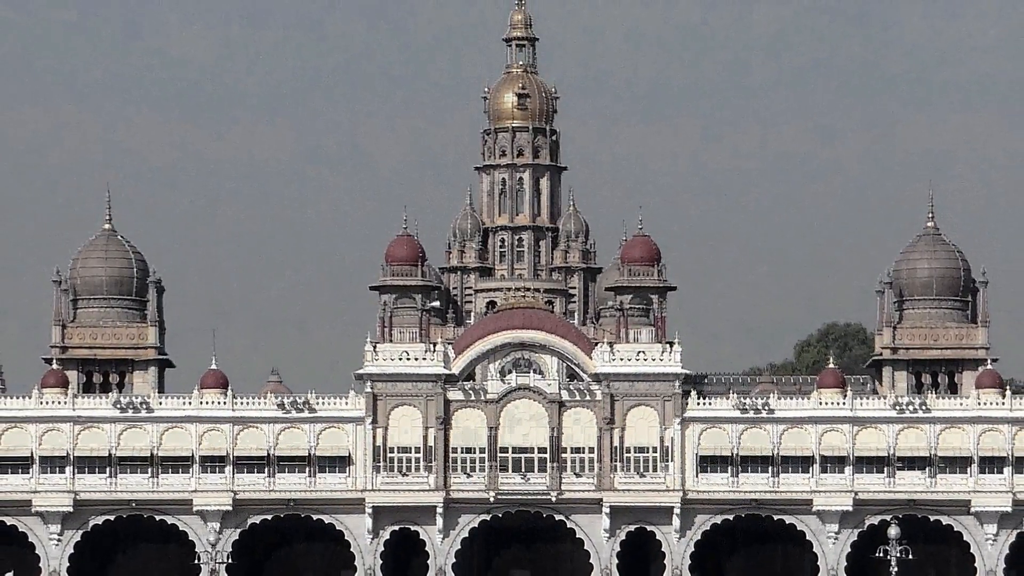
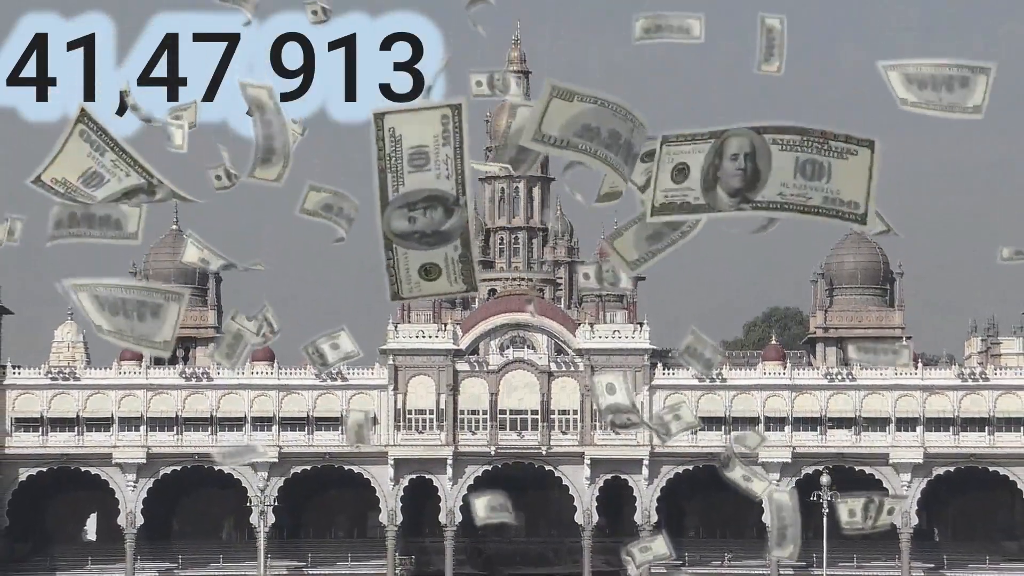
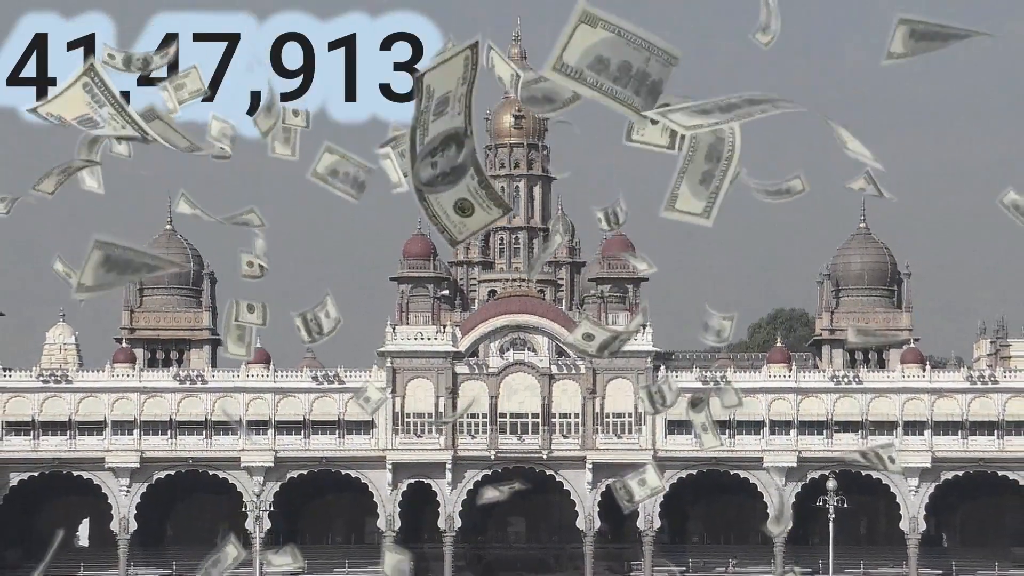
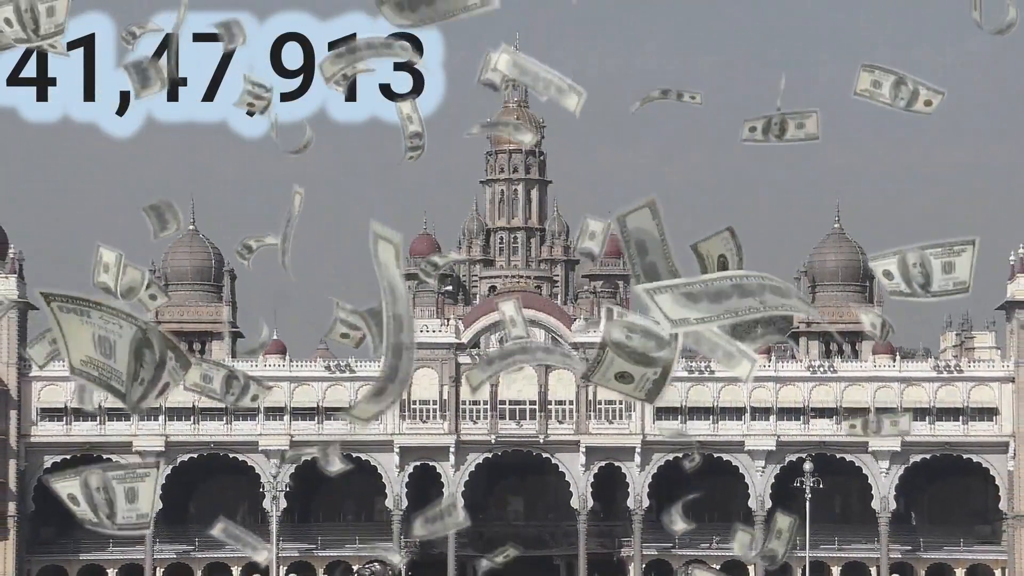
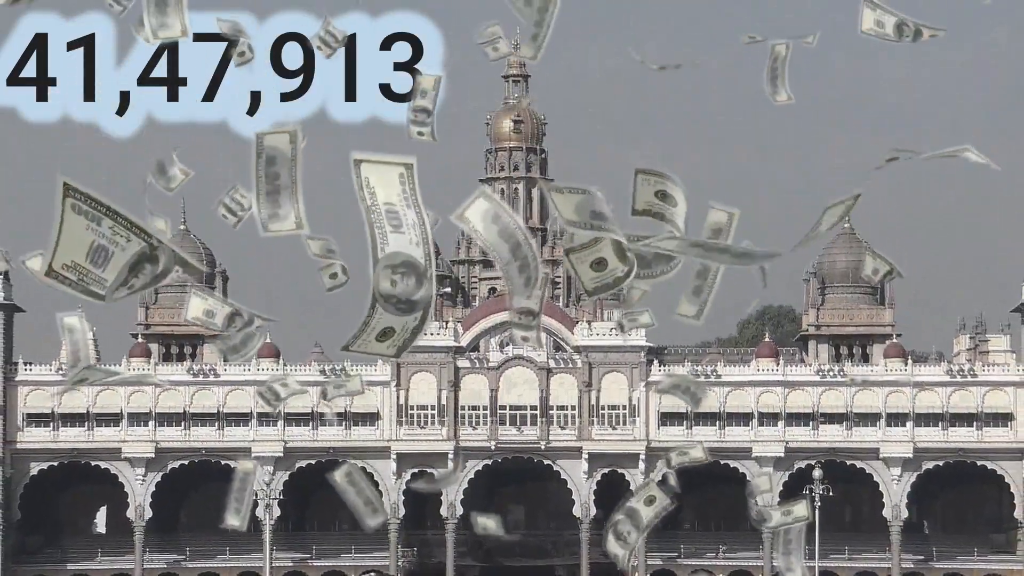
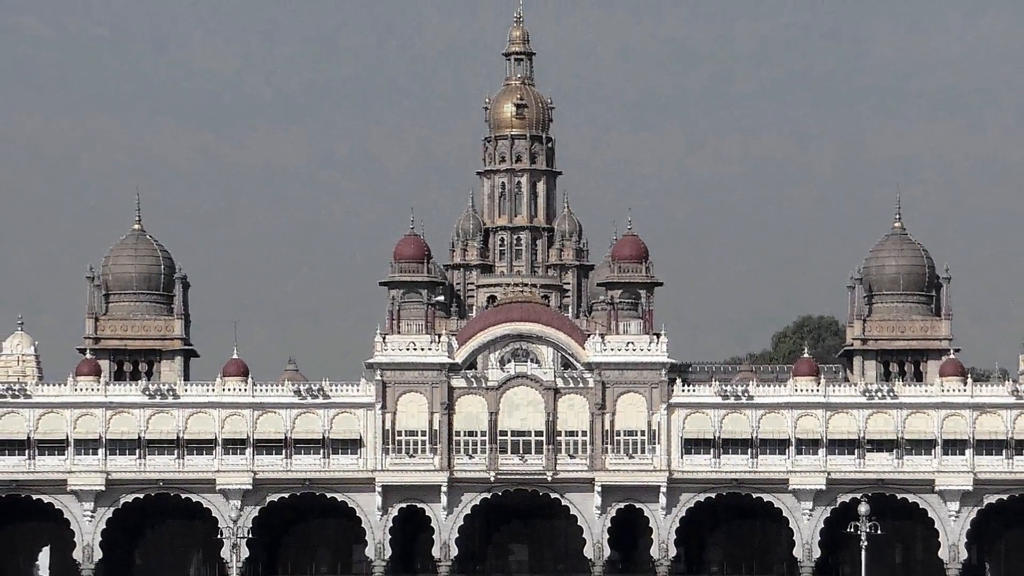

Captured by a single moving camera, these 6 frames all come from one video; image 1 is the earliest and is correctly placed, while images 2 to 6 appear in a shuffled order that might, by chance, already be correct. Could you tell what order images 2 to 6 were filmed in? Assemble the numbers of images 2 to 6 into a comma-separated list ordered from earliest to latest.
6, 3, 2, 5, 4
